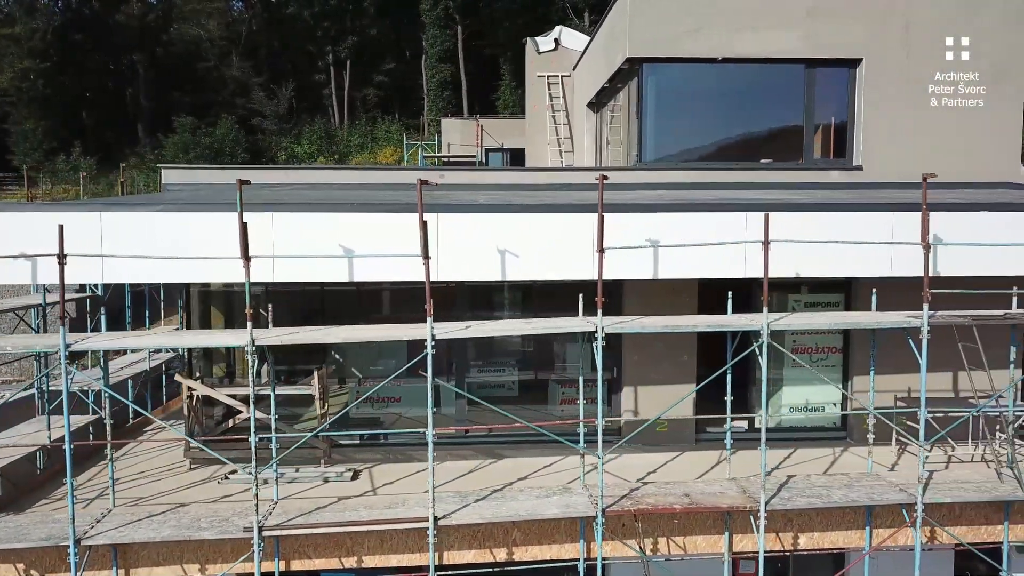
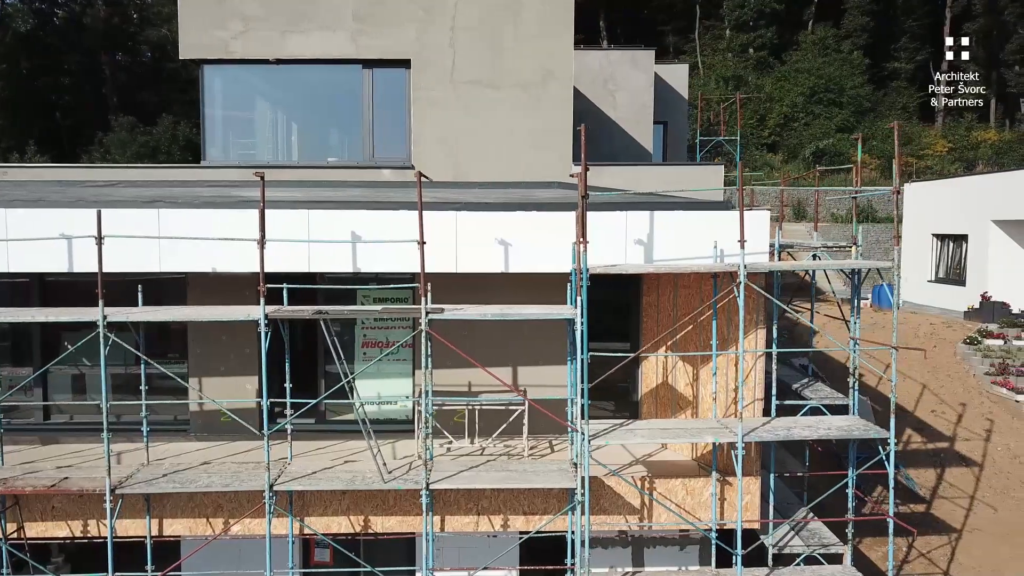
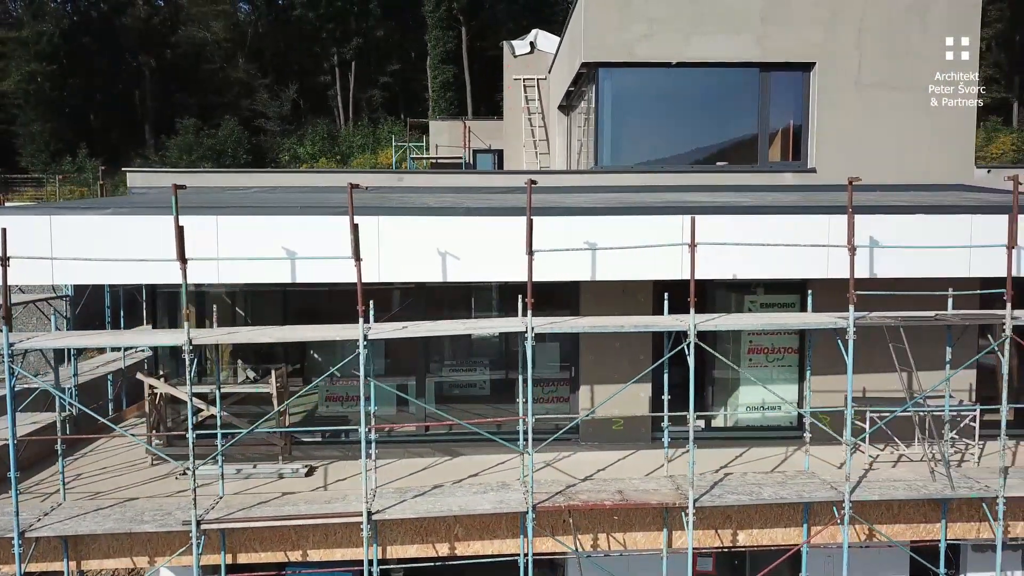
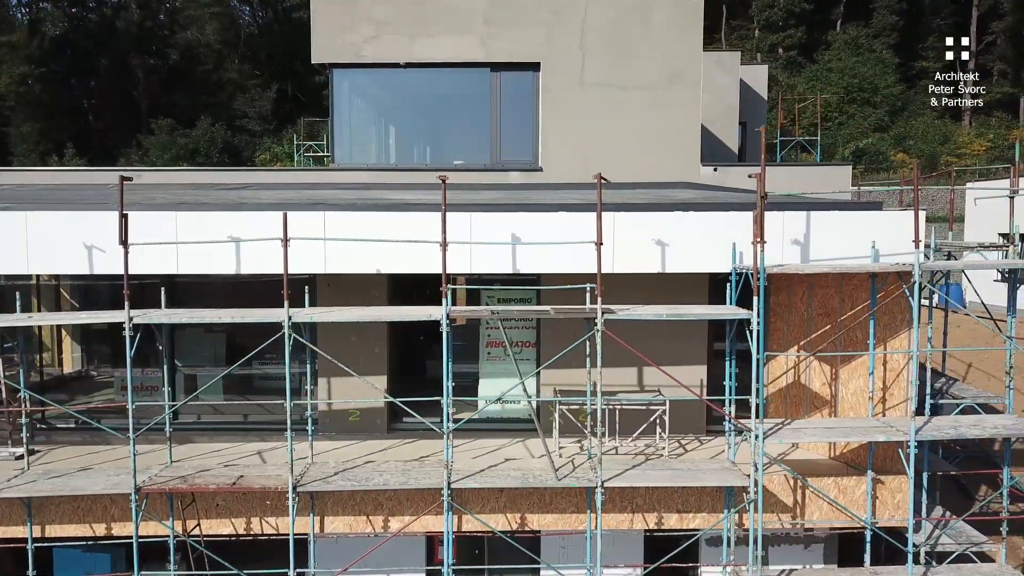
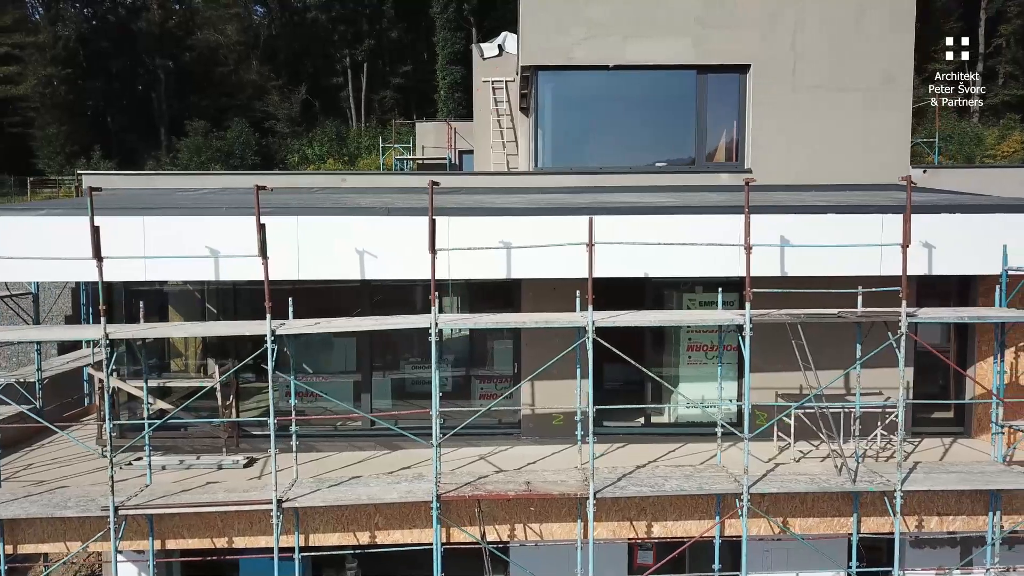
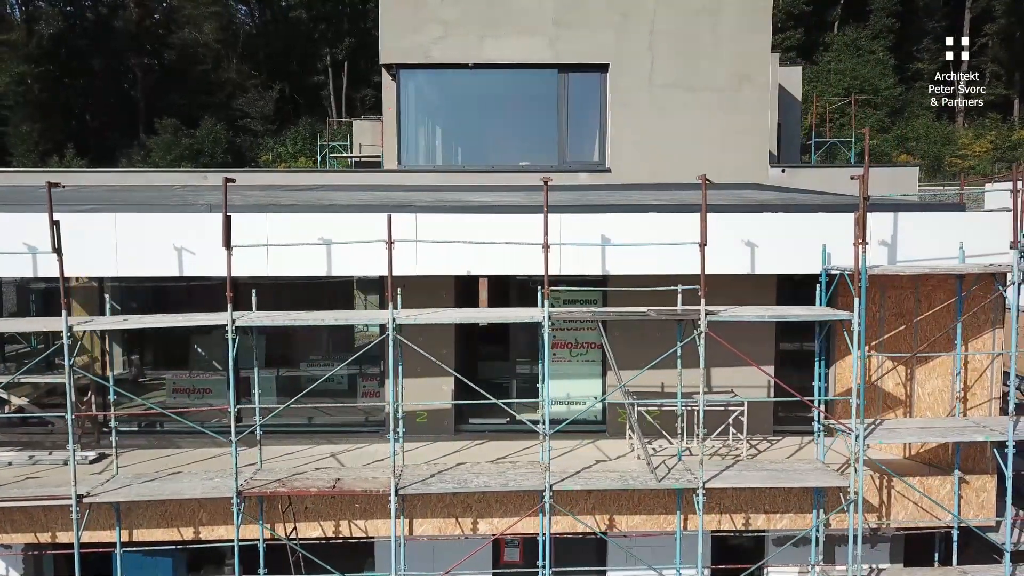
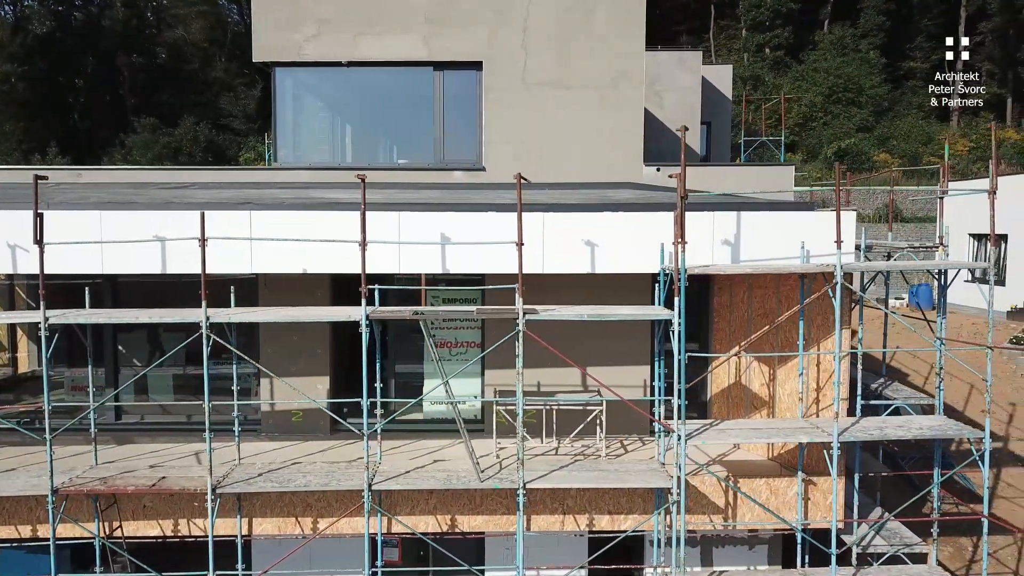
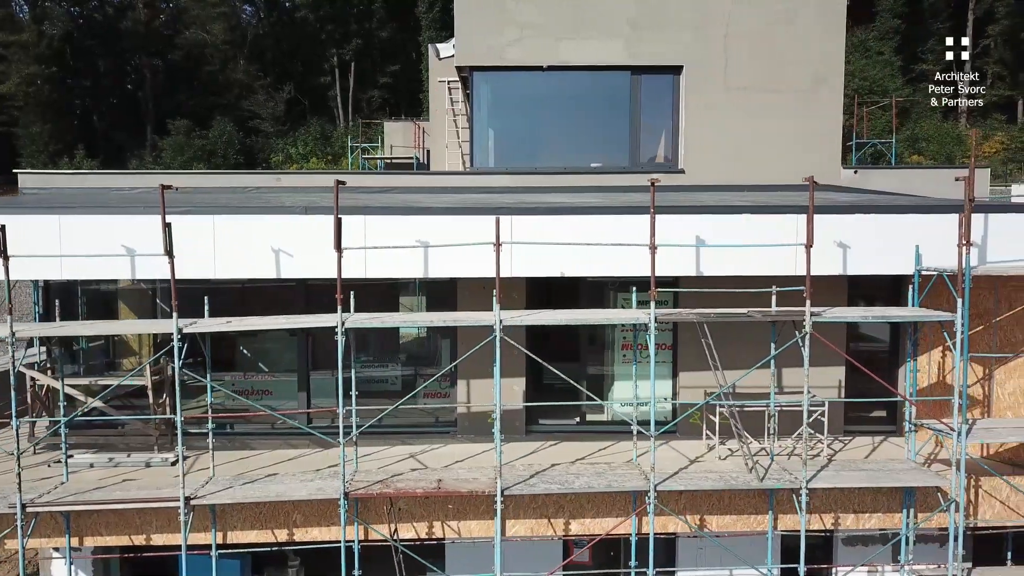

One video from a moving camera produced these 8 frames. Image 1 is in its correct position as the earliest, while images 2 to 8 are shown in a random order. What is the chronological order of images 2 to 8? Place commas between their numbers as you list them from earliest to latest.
3, 5, 8, 6, 4, 7, 2
